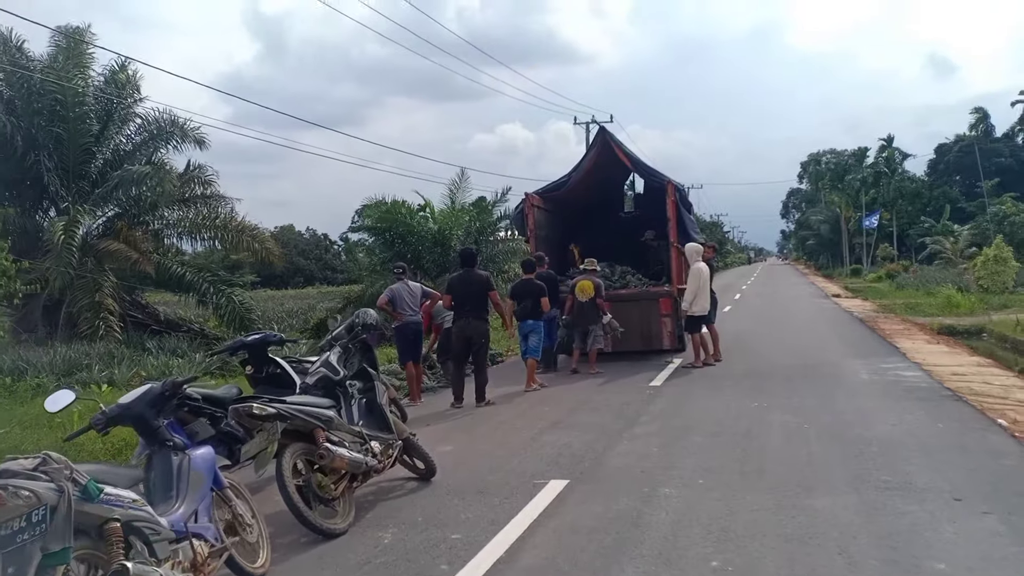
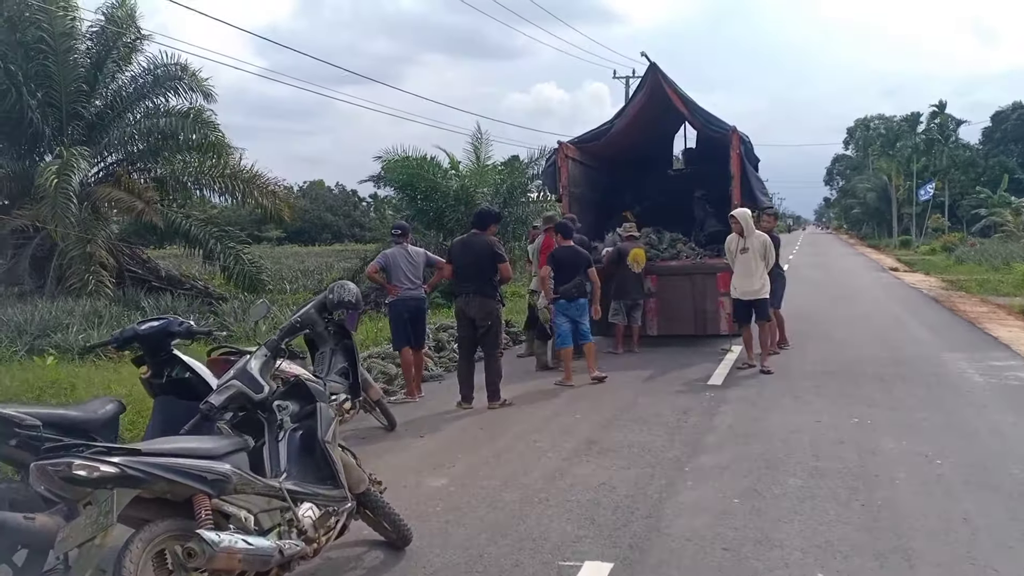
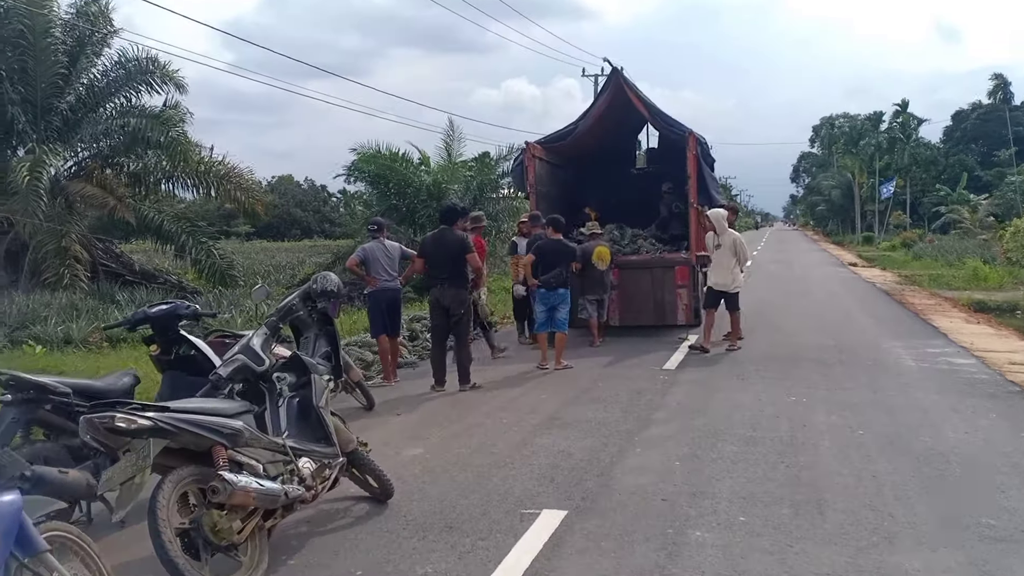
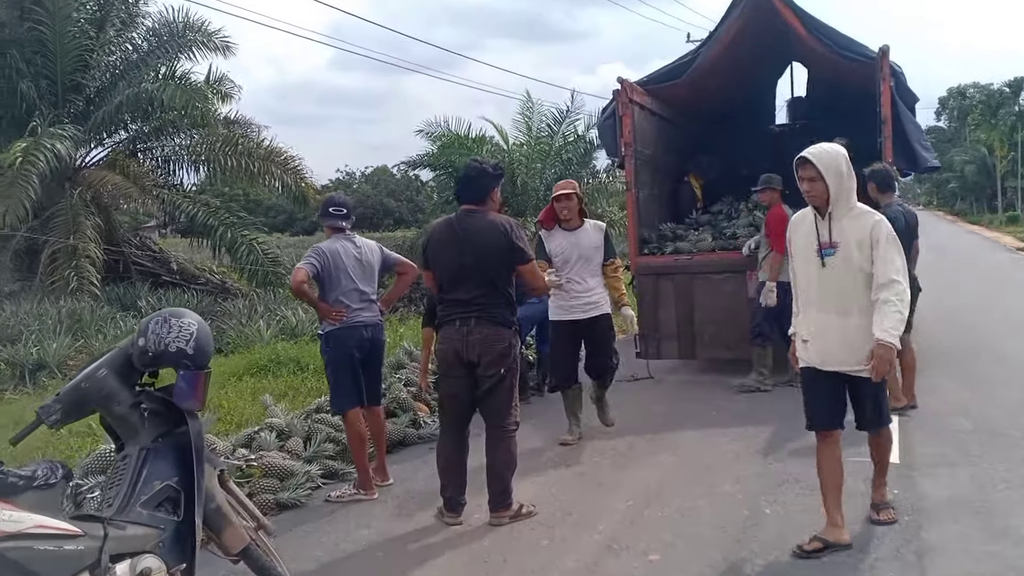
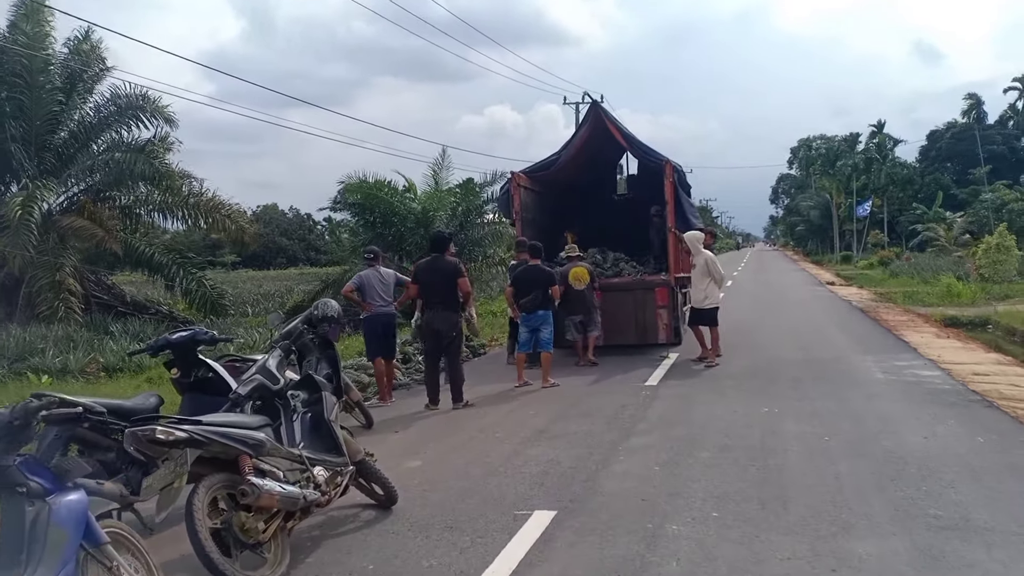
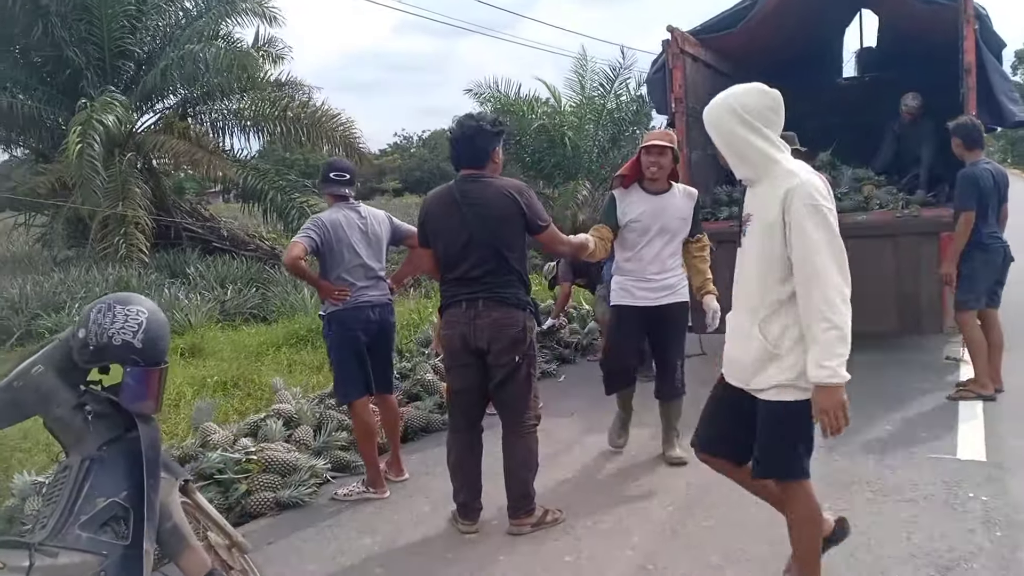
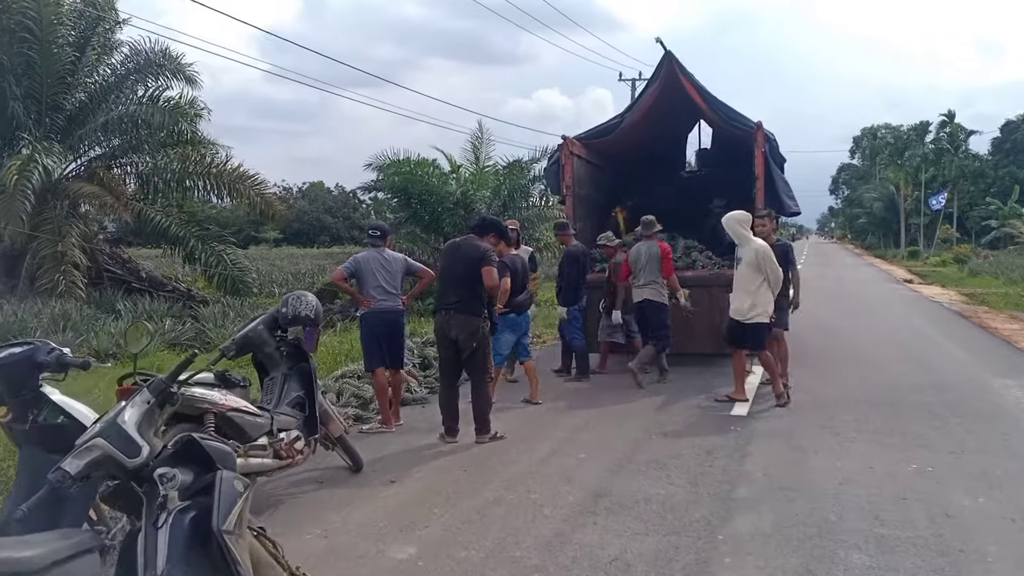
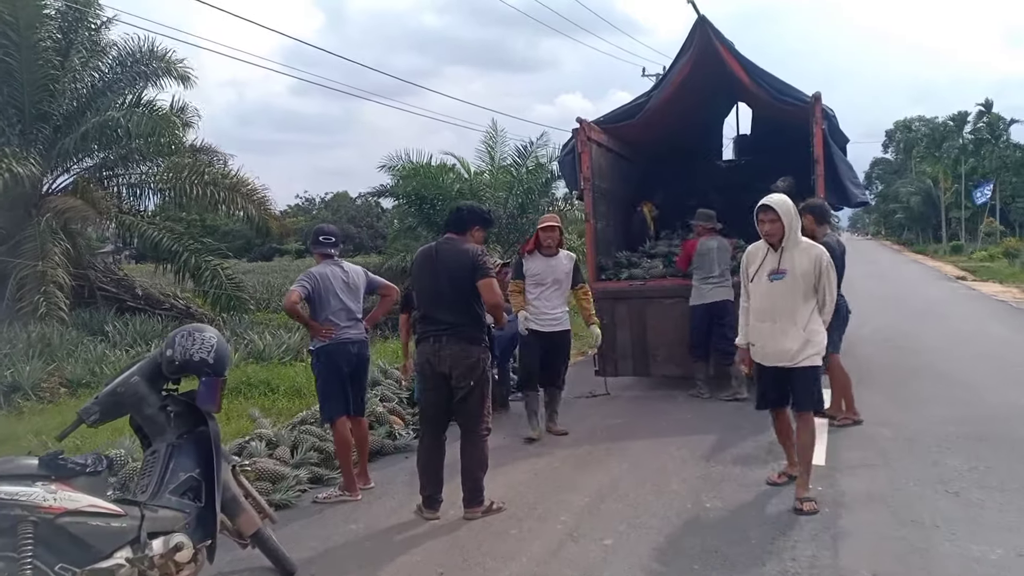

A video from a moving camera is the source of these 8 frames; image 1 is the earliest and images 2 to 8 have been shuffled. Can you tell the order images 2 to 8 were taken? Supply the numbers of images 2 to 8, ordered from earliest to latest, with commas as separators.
5, 3, 2, 7, 8, 4, 6
